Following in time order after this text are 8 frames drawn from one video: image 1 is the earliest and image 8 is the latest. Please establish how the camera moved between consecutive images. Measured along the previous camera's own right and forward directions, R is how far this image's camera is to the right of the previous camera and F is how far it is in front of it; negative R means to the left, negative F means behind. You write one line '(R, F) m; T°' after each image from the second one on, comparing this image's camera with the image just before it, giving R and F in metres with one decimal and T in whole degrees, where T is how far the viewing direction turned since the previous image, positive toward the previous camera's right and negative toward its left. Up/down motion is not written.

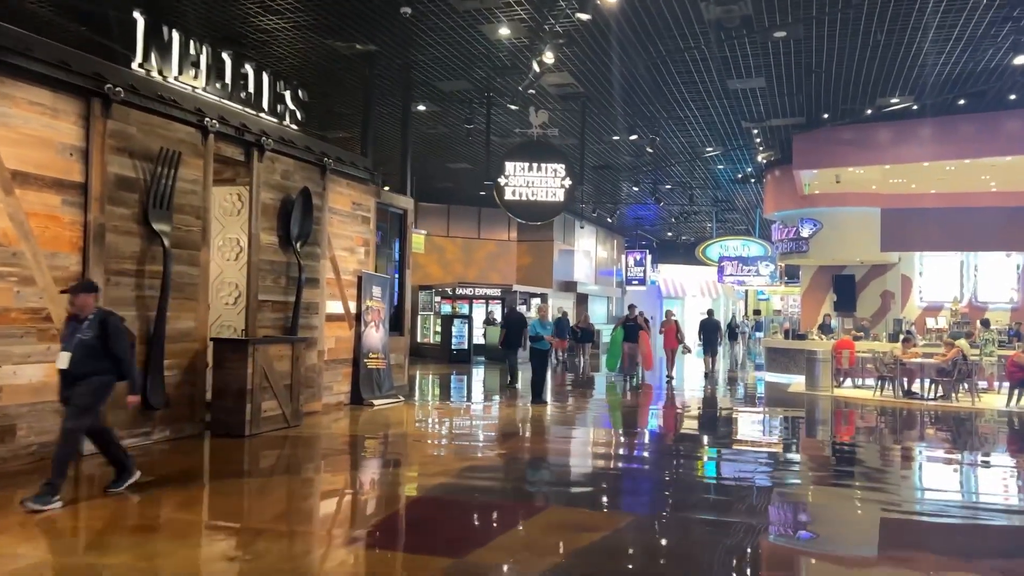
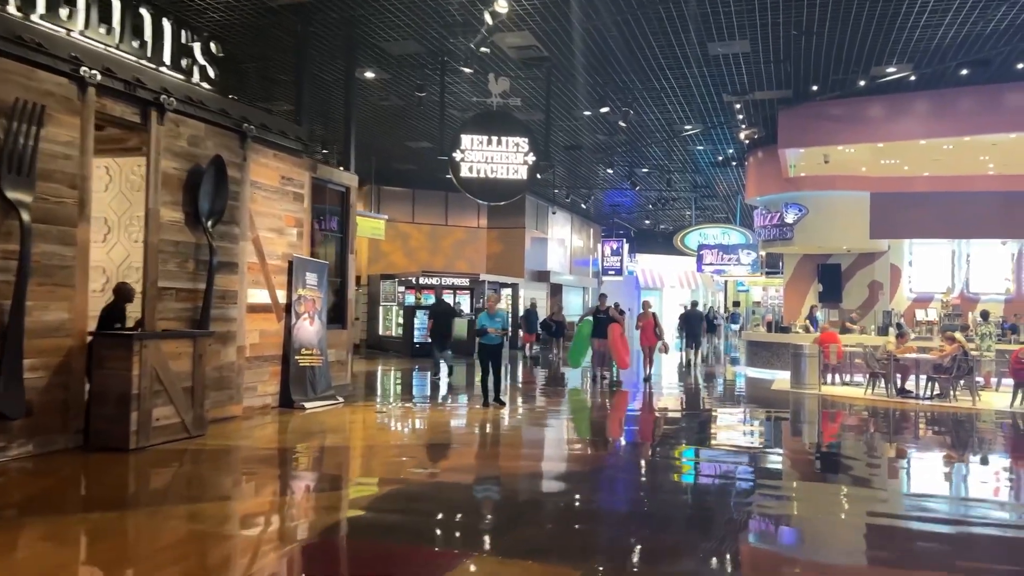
(+0.3, +1.3) m; +1°
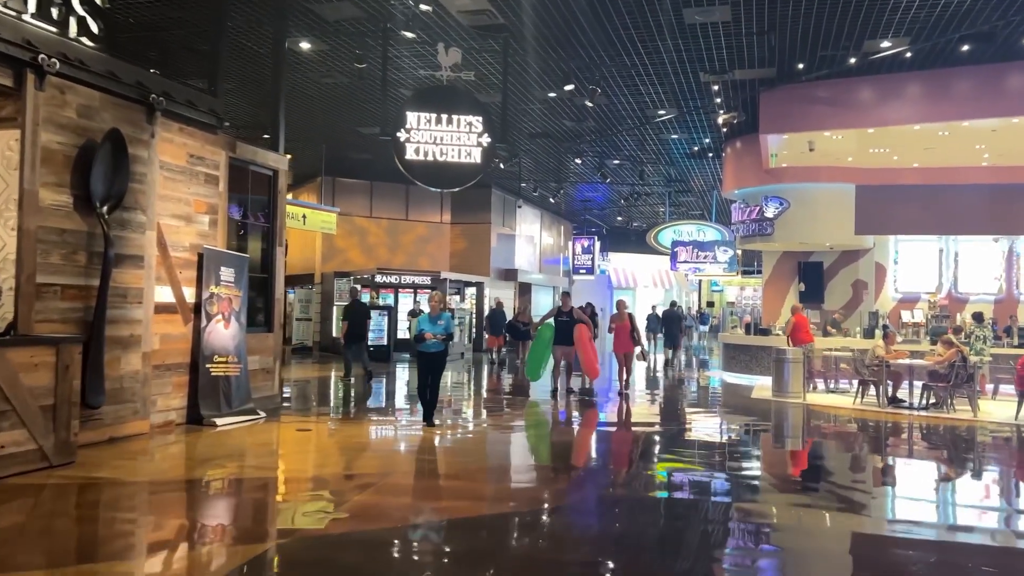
(+0.3, +1.3) m; +2°
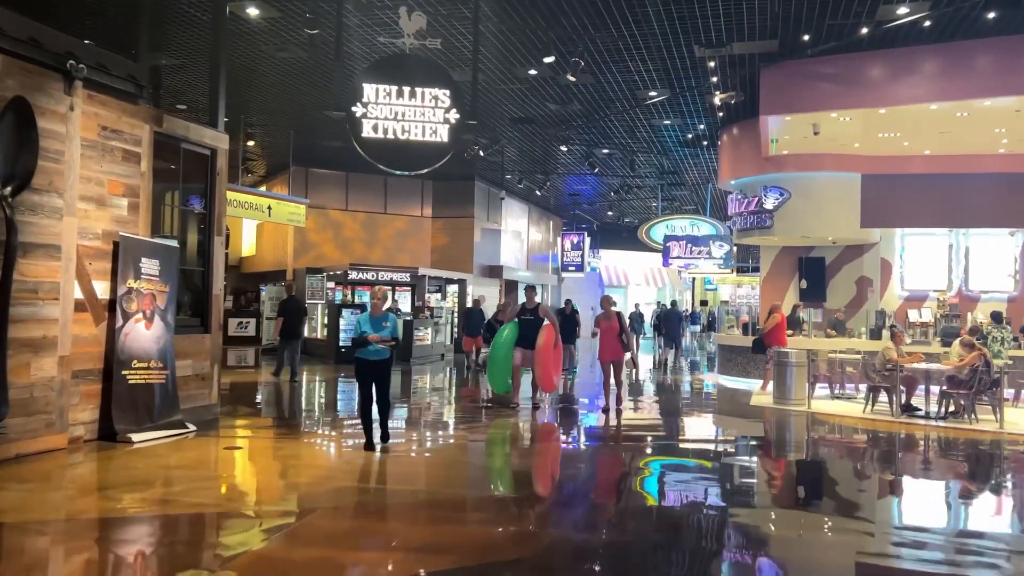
(+0.2, +1.1) m; 0°
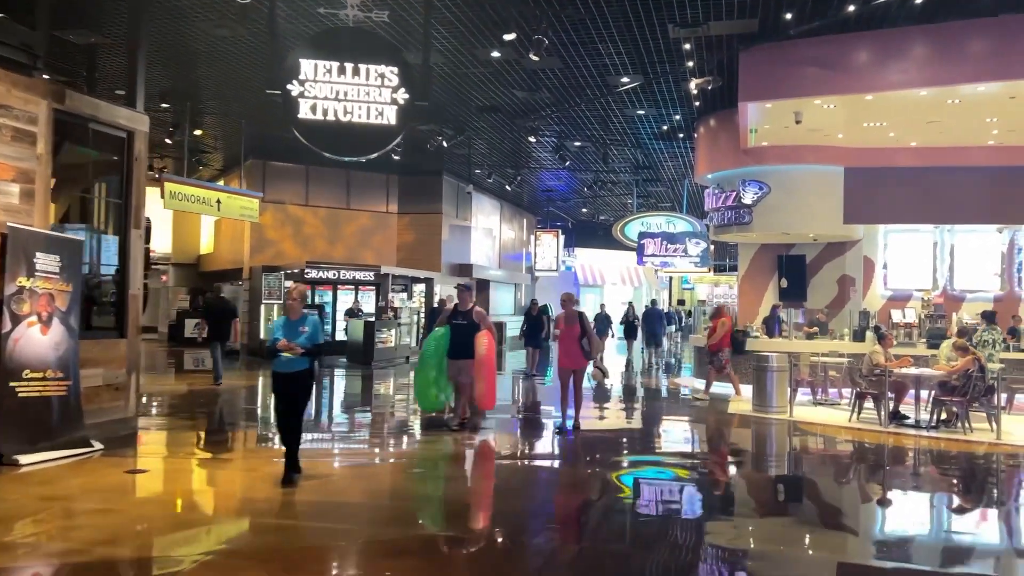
(+0.2, +0.8) m; +2°
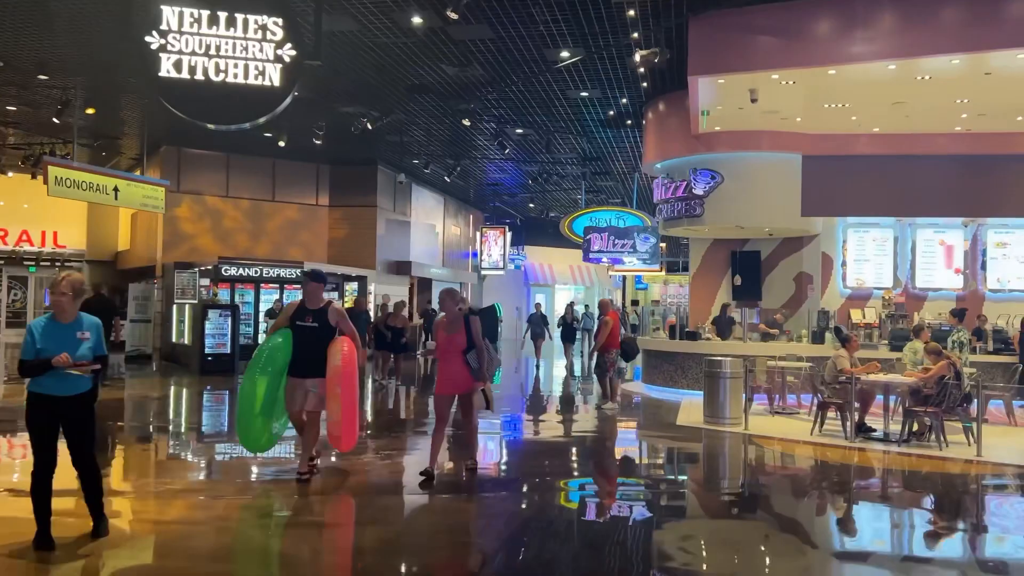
(+0.4, +1.2) m; +3°
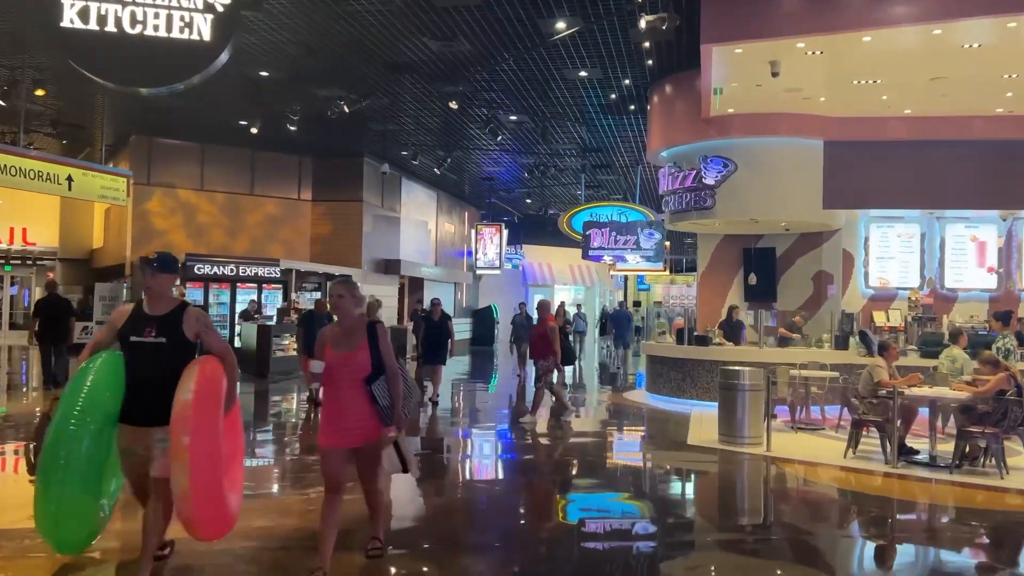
(+0.1, +1.1) m; 0°
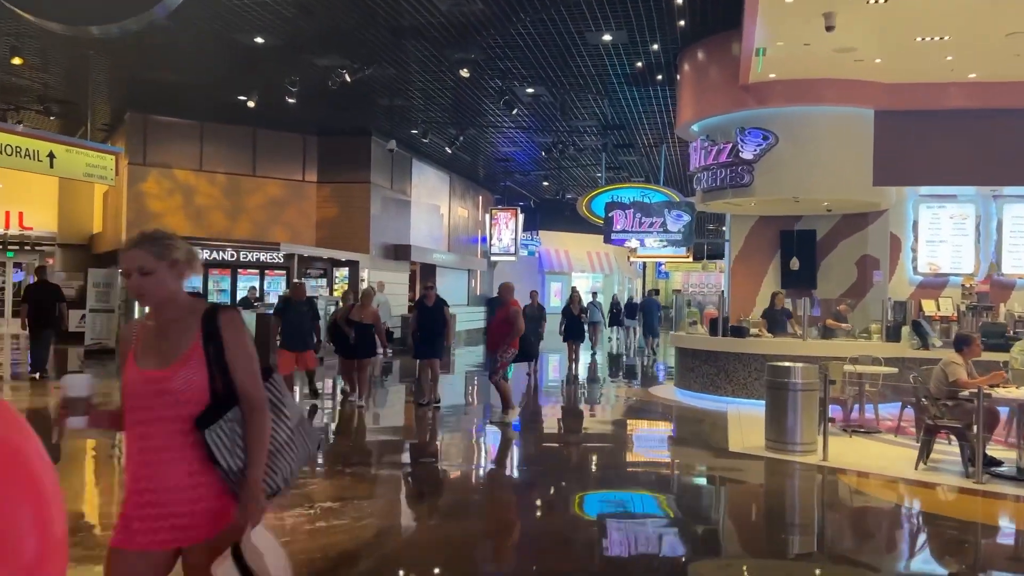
(0.0, +1.0) m; -1°
